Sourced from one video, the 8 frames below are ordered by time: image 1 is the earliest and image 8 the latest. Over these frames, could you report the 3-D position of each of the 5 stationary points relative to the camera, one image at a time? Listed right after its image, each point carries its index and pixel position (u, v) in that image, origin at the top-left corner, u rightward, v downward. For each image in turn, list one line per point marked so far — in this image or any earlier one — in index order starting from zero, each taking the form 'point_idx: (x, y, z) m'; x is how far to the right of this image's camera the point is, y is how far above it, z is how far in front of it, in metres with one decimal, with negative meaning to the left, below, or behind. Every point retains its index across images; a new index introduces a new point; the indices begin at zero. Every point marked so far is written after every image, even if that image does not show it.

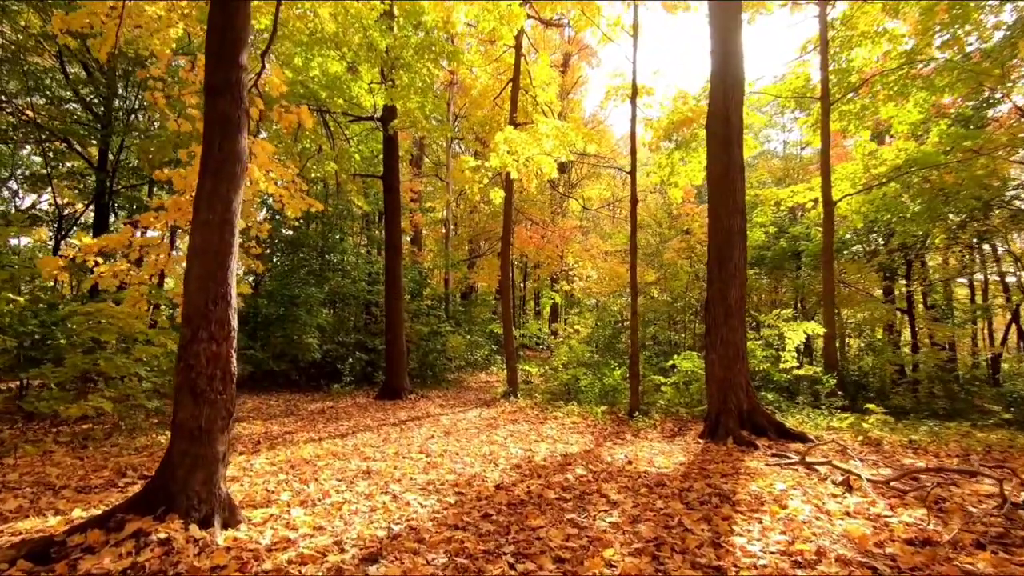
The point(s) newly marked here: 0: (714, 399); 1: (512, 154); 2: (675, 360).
0: (+2.8, -1.5, +7.5) m
1: (0.0, +2.5, +9.9) m
2: (+3.2, -1.4, +10.4) m
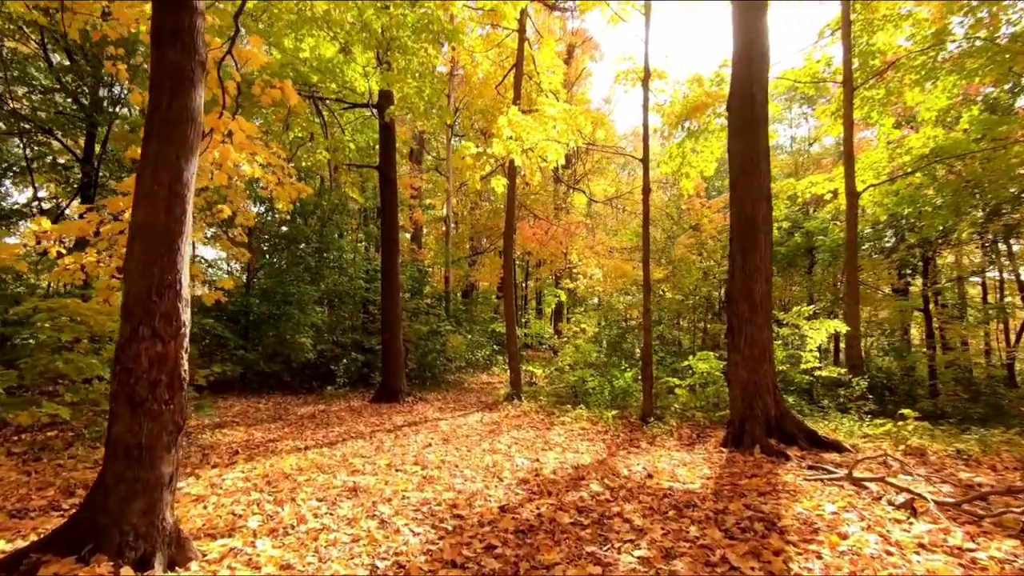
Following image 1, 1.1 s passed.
0: (+2.9, -1.4, +6.8) m
1: (+0.1, +2.5, +9.2) m
2: (+3.2, -1.3, +9.8) m
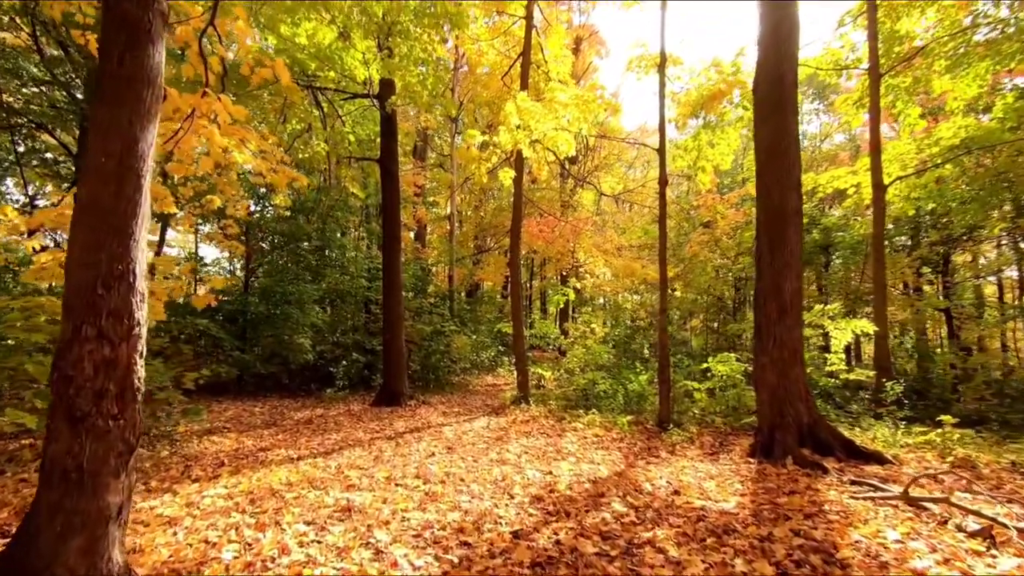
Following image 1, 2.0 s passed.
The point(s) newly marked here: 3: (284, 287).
0: (+3.0, -1.4, +6.3) m
1: (+0.2, +2.6, +8.7) m
2: (+3.4, -1.3, +9.2) m
3: (-5.4, 0.0, +12.8) m
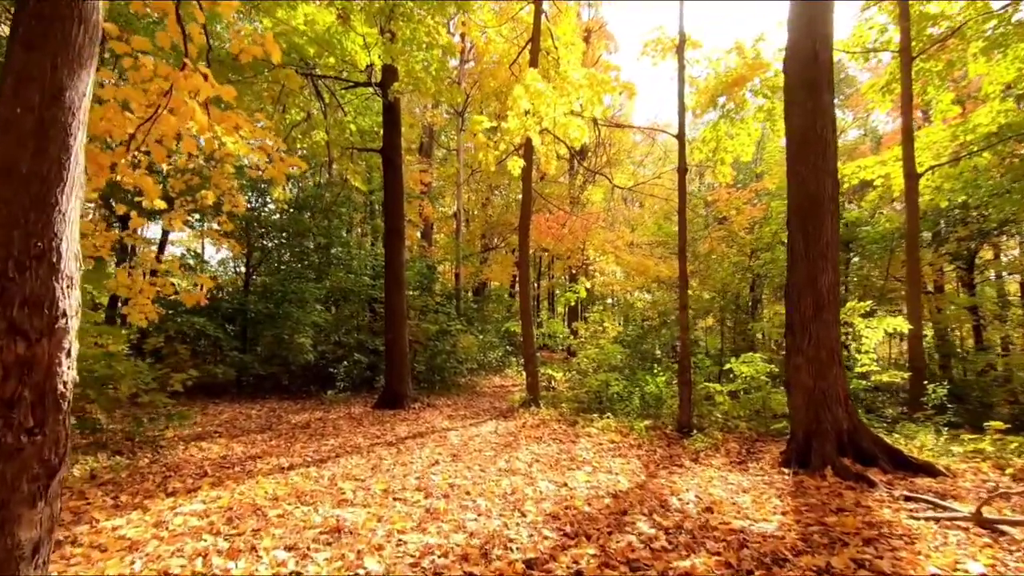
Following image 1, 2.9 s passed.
0: (+3.1, -1.3, +5.7) m
1: (+0.3, +2.6, +8.2) m
2: (+3.5, -1.2, +8.7) m
3: (-5.2, +0.1, +12.3) m
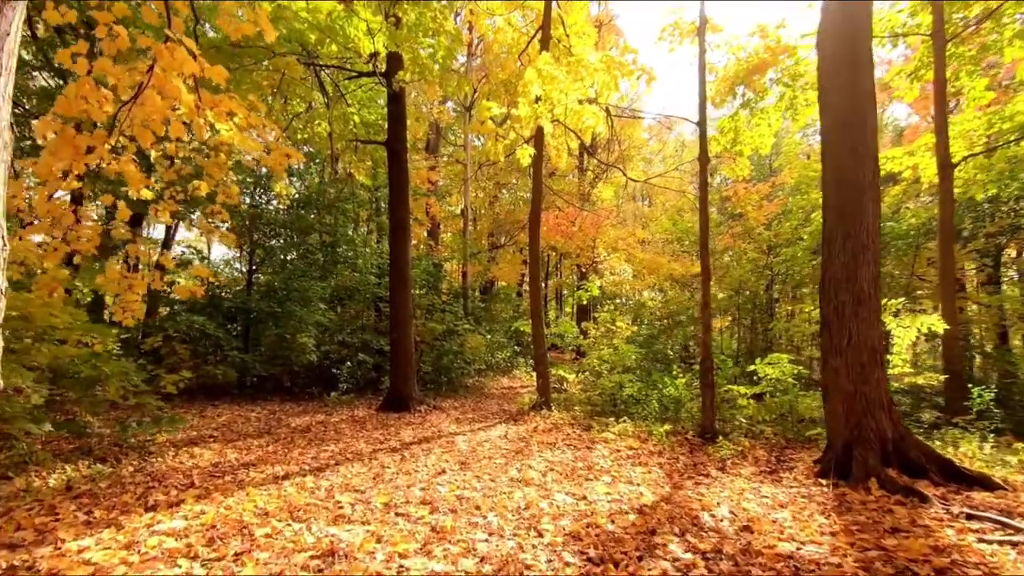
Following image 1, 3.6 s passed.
0: (+3.2, -1.3, +5.3) m
1: (+0.5, +2.7, +7.8) m
2: (+3.7, -1.2, +8.2) m
3: (-5.0, +0.1, +12.0) m
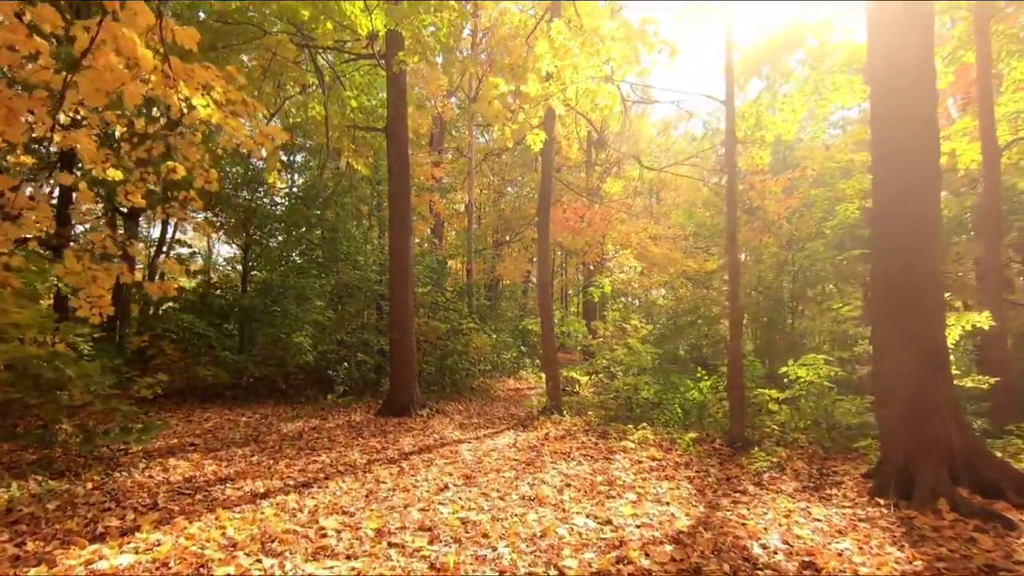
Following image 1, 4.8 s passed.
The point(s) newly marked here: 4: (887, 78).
0: (+3.3, -1.2, +4.6) m
1: (+0.6, +2.8, +7.1) m
2: (+3.8, -1.1, +7.5) m
3: (-4.8, +0.2, +11.4) m
4: (+3.4, +2.0, +4.9) m
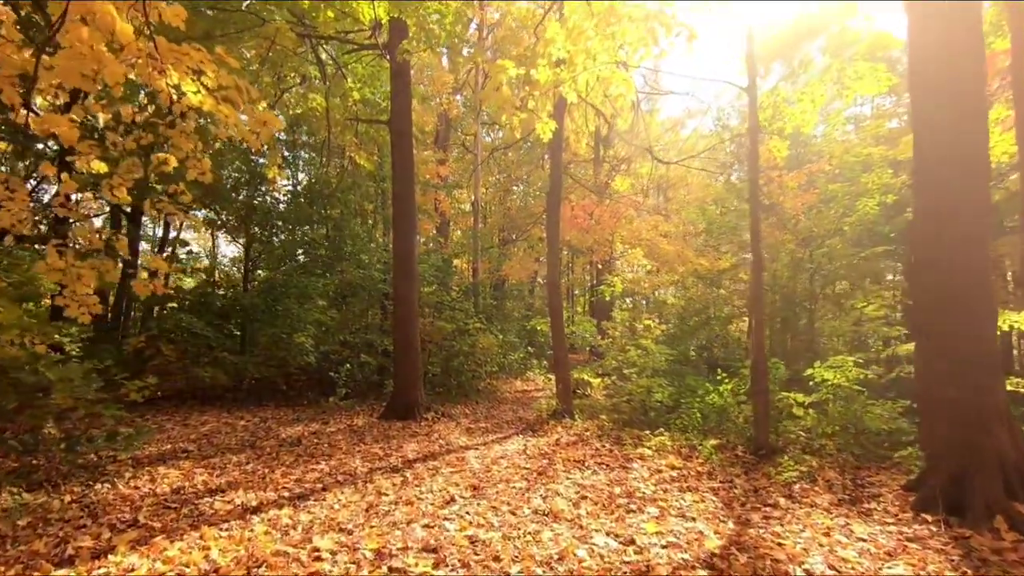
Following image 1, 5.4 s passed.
0: (+3.4, -1.2, +4.2) m
1: (+0.7, +2.8, +6.8) m
2: (+3.9, -1.1, +7.1) m
3: (-4.7, +0.2, +11.1) m
4: (+3.5, +2.0, +4.5) m
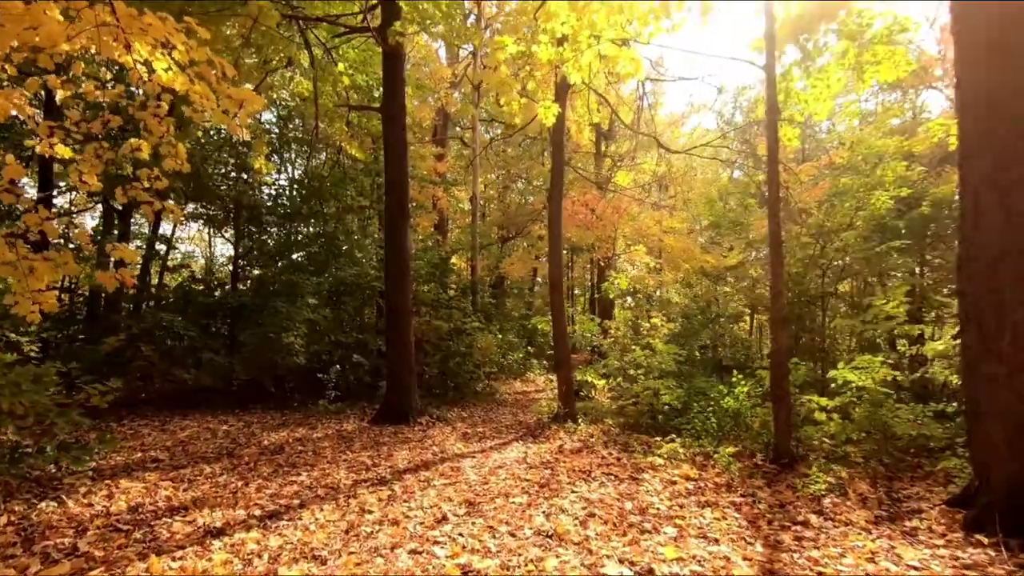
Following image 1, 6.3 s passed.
0: (+3.4, -1.1, +3.7) m
1: (+0.7, +2.8, +6.3) m
2: (+3.9, -1.0, +6.6) m
3: (-4.7, +0.2, +10.6) m
4: (+3.5, +2.0, +4.0) m
